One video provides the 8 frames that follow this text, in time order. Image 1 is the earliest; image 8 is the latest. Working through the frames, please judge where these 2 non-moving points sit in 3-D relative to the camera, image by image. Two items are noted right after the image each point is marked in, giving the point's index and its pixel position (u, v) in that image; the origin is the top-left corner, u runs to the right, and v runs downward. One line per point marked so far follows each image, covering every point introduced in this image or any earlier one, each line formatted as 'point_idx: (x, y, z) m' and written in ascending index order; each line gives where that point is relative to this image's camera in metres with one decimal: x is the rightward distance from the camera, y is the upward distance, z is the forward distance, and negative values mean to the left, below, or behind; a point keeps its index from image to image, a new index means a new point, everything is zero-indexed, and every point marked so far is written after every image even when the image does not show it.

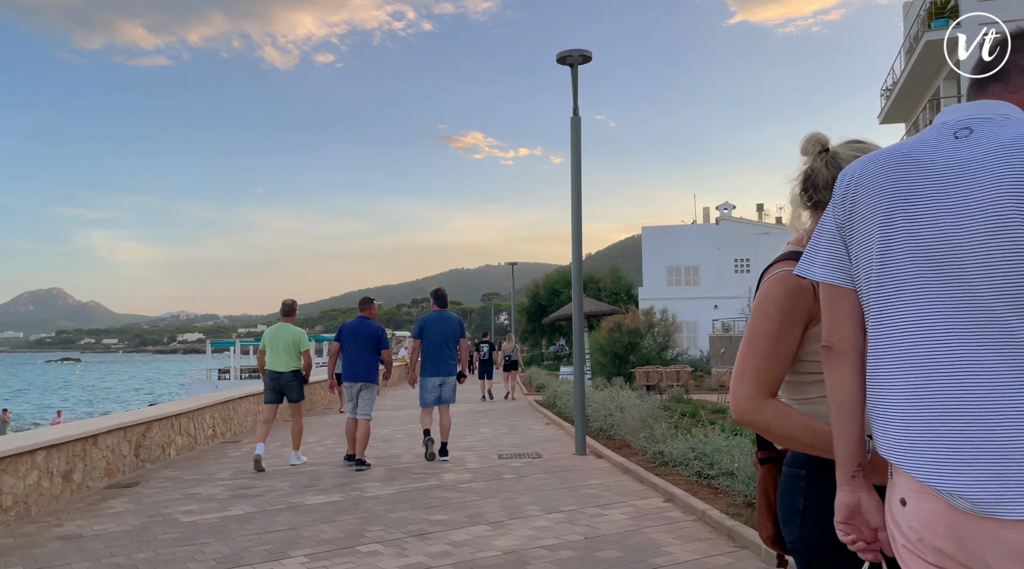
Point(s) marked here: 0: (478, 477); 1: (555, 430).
0: (-0.3, -1.9, +7.6) m
1: (+0.7, -2.2, +11.7) m
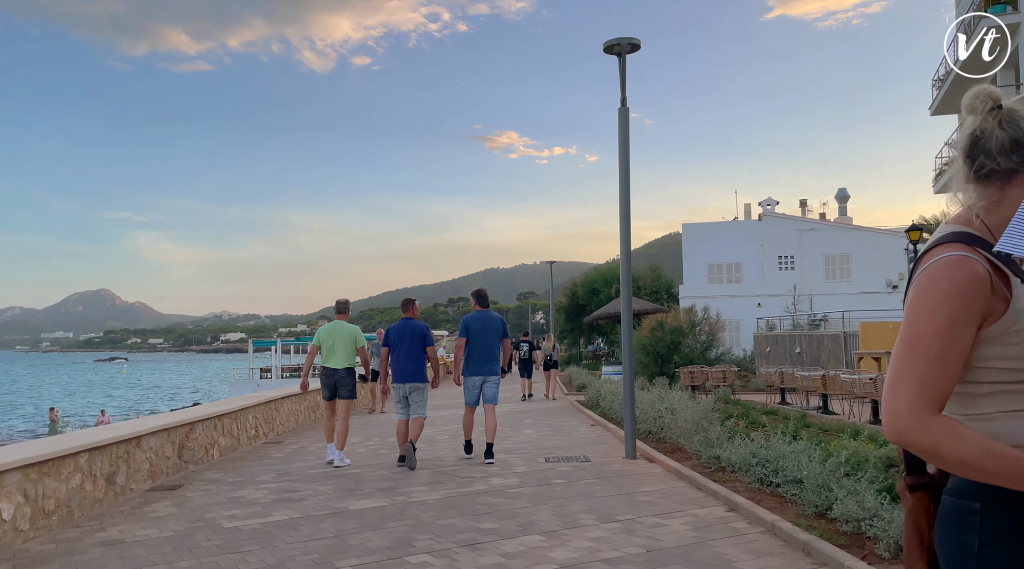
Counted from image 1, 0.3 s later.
0: (+0.1, -1.9, +7.3) m
1: (+1.3, -2.2, +11.4) m
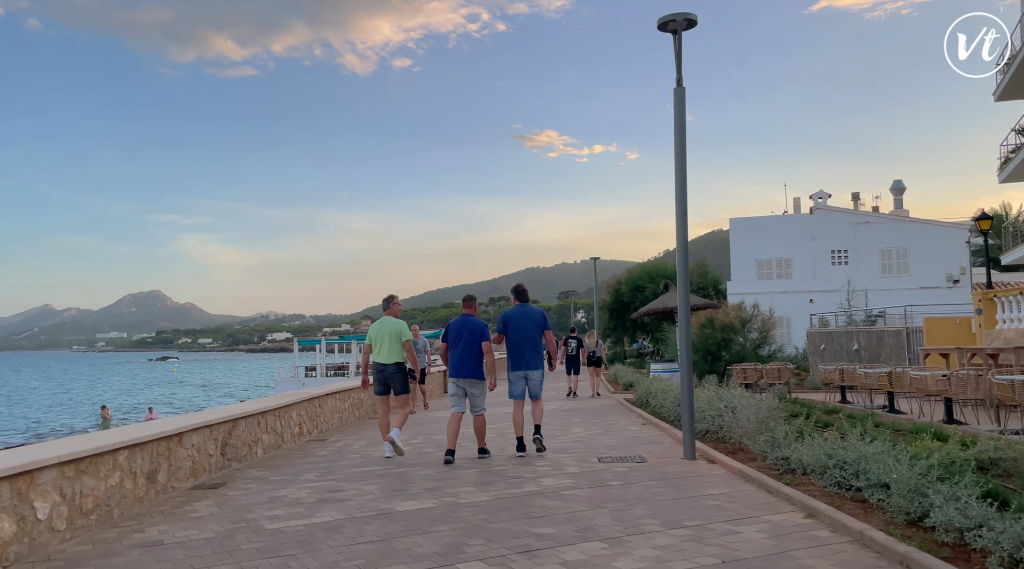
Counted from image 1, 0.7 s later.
0: (+0.6, -1.8, +6.9) m
1: (+2.0, -2.1, +10.9) m
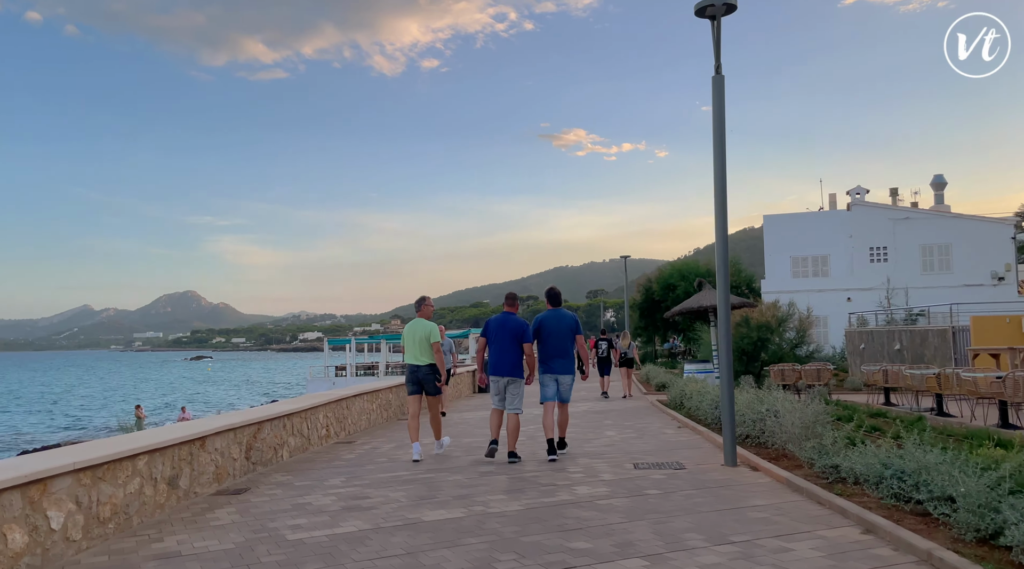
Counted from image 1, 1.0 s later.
0: (+0.9, -1.8, +6.6) m
1: (+2.4, -2.1, +10.5) m
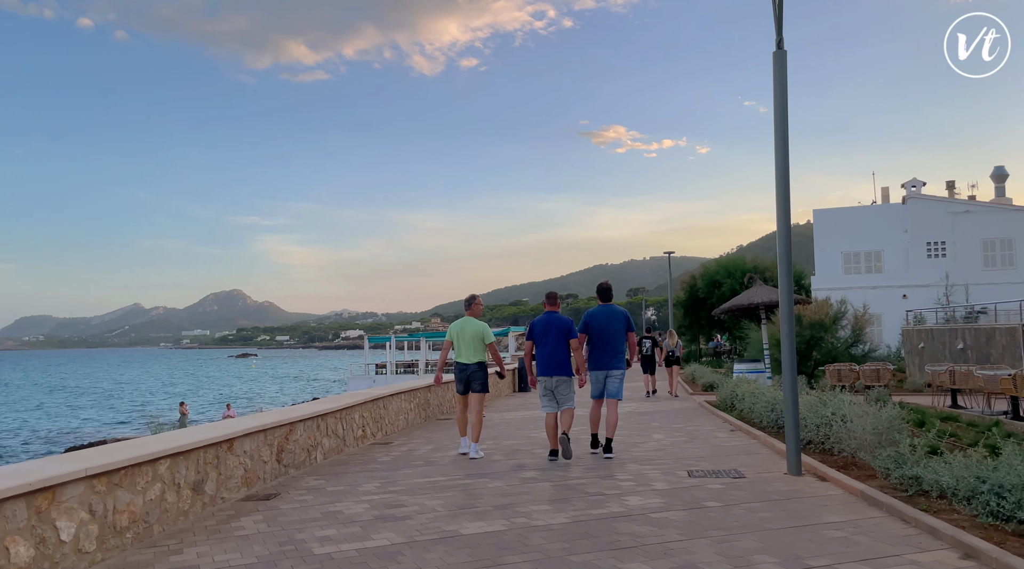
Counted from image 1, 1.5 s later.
0: (+1.3, -1.7, +6.0) m
1: (+3.0, -2.0, +9.9) m
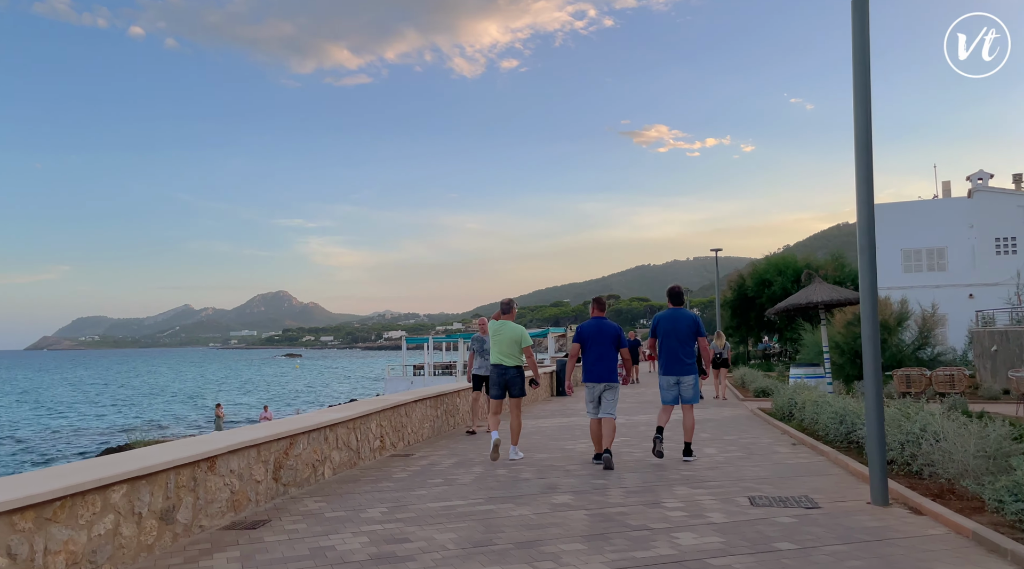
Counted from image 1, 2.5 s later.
0: (+1.4, -1.7, +4.9) m
1: (+3.4, -1.9, +8.6) m
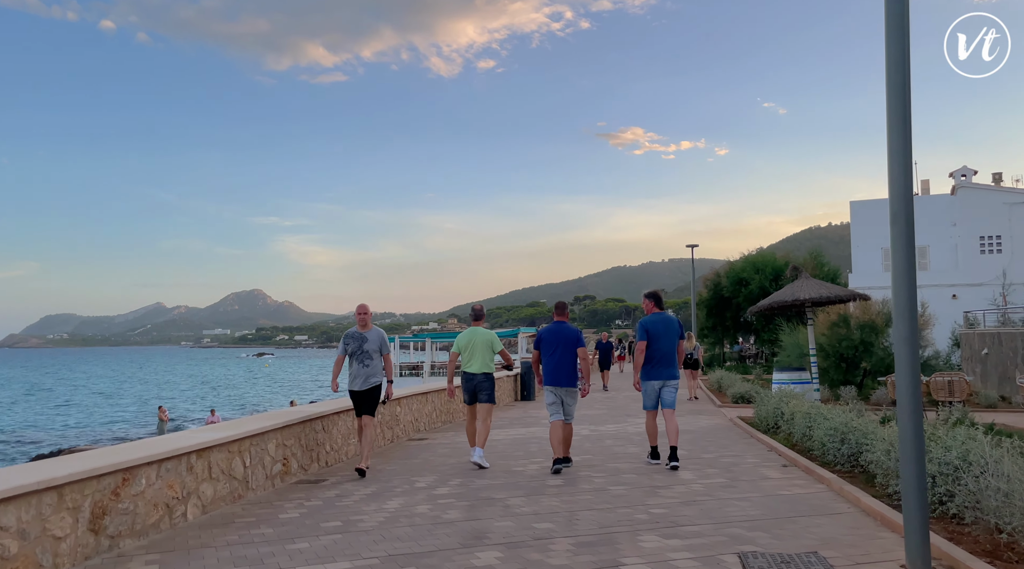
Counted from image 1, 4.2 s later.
0: (+0.9, -1.5, +3.2) m
1: (+2.7, -1.8, +7.0) m
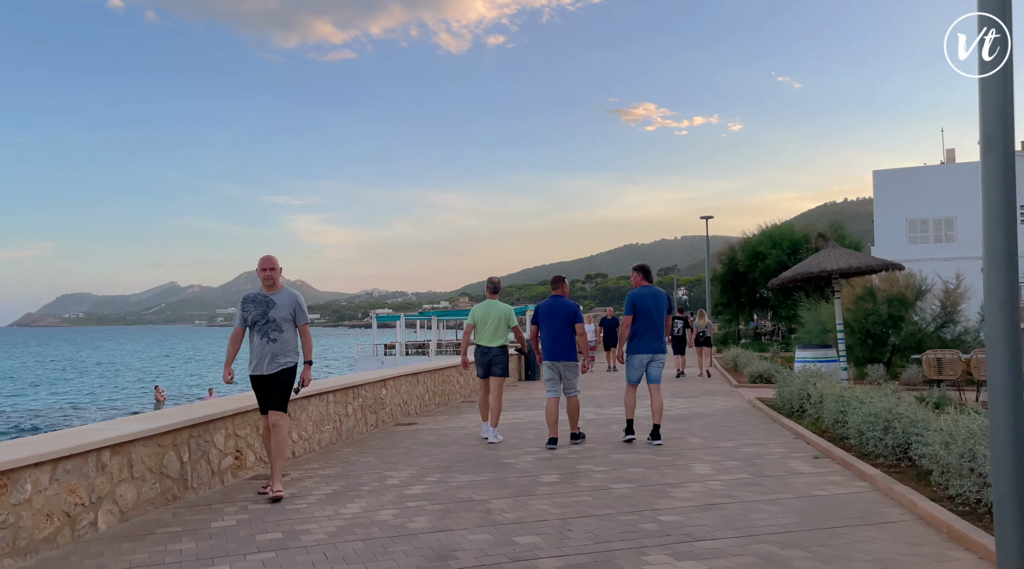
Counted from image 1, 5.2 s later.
0: (+0.7, -1.4, +2.1) m
1: (+2.6, -1.5, +5.8) m
